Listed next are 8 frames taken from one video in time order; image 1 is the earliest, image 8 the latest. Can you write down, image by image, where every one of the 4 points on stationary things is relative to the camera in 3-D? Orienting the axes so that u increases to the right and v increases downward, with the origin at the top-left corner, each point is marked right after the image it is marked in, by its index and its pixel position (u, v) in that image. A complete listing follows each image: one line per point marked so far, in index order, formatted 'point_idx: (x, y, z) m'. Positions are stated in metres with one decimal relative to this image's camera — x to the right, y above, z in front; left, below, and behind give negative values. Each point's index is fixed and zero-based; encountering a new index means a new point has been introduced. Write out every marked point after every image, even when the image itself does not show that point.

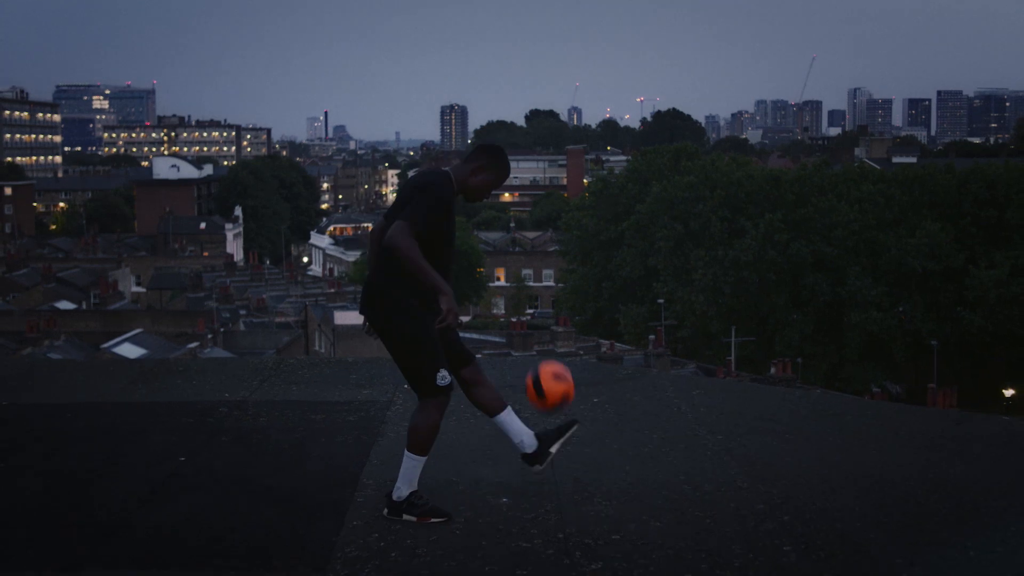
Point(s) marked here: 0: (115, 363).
0: (-1.8, -0.3, +7.8) m
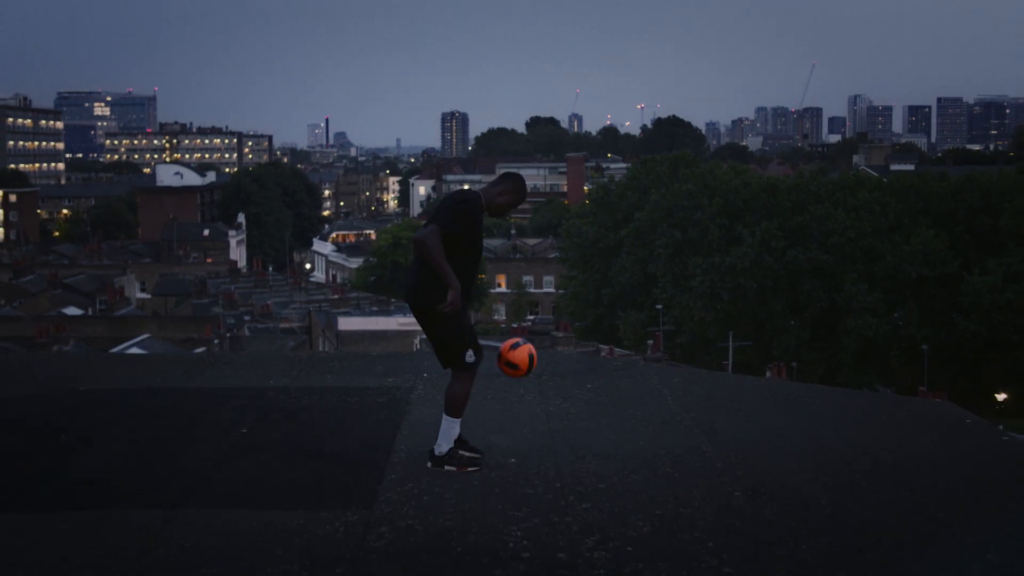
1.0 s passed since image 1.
0: (-1.8, -0.4, +8.8) m
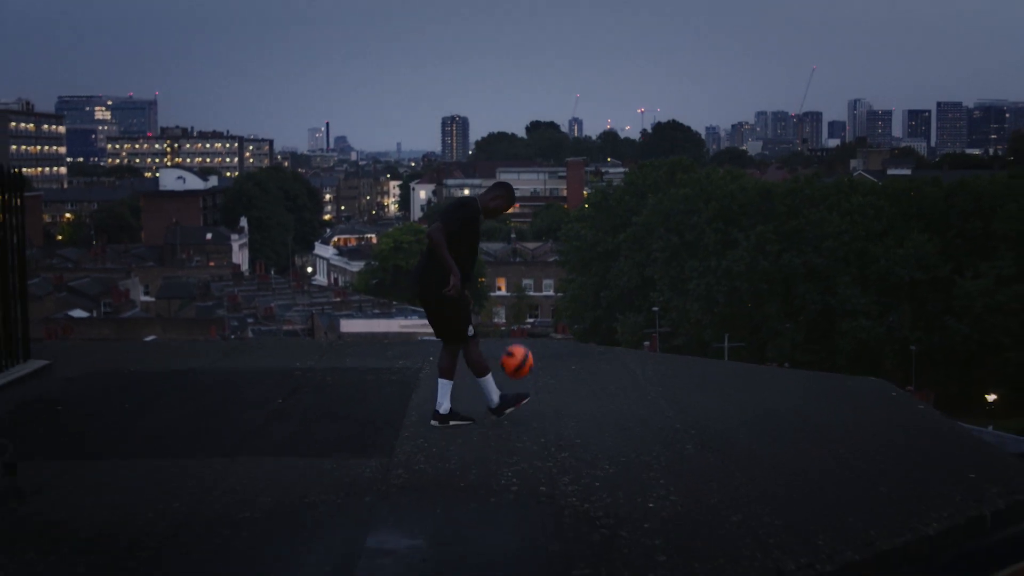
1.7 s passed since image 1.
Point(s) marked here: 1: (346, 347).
0: (-1.8, -0.3, +9.8) m
1: (-0.9, -0.3, +9.4) m
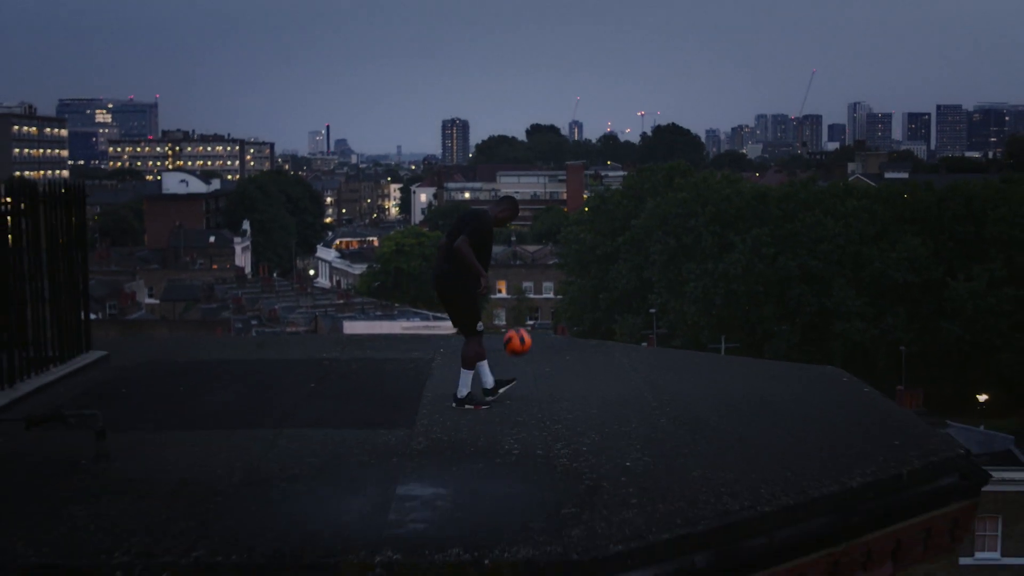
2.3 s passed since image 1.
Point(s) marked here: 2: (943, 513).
0: (-1.8, -0.3, +10.9) m
1: (-0.9, -0.3, +10.5) m
2: (+1.6, -0.8, +6.1) m
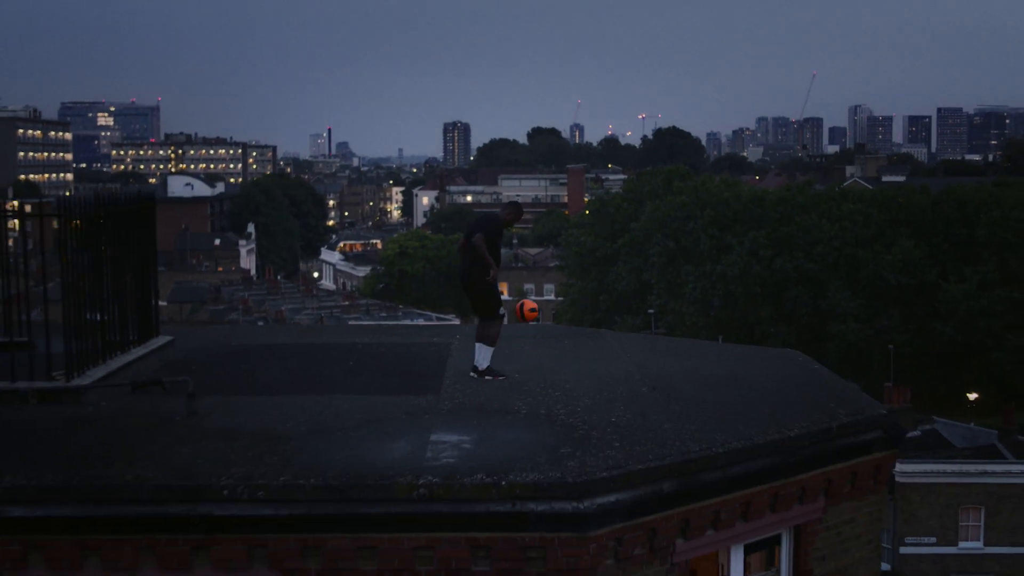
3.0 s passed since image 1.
0: (-1.7, -0.3, +12.4) m
1: (-0.9, -0.3, +11.9) m
2: (+1.6, -0.8, +7.5) m
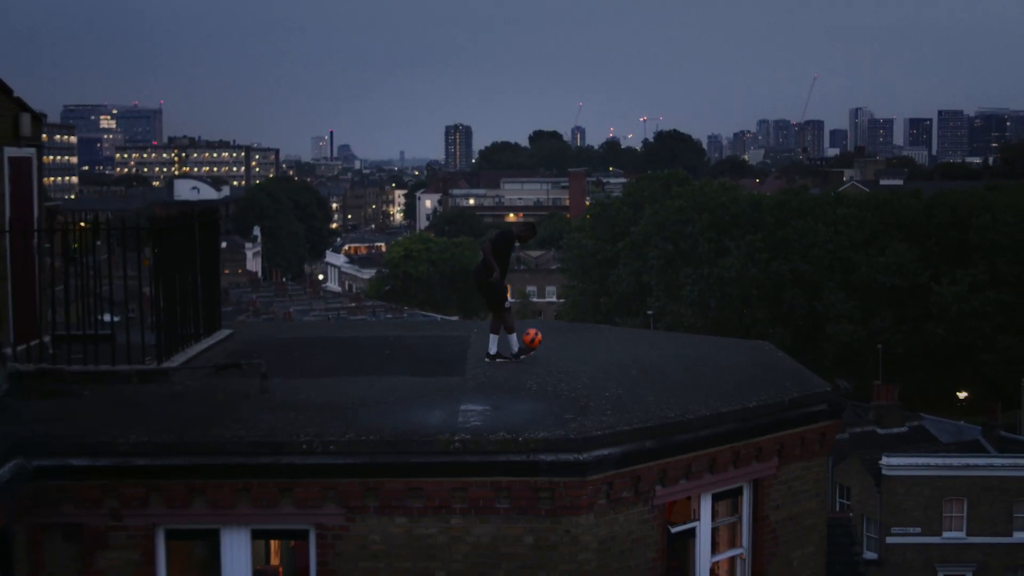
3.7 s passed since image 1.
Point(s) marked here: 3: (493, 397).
0: (-1.7, -0.3, +14.1) m
1: (-0.8, -0.3, +13.7) m
2: (+1.7, -0.8, +9.3) m
3: (-0.1, -0.6, +9.0) m
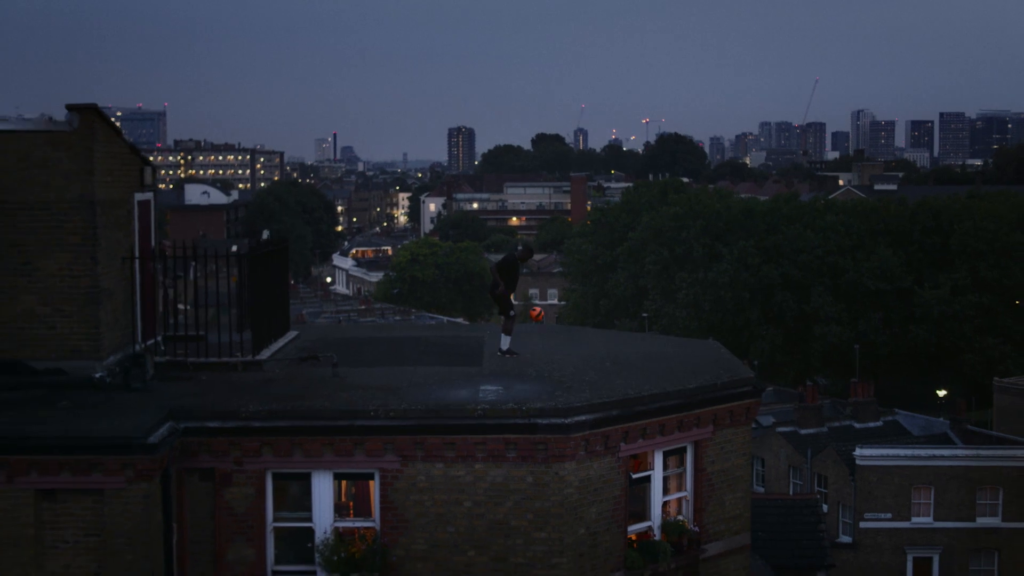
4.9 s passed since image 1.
0: (-1.6, -0.4, +17.4) m
1: (-0.8, -0.4, +16.9) m
2: (+1.7, -0.9, +12.5) m
3: (0.0, -0.7, +12.3) m
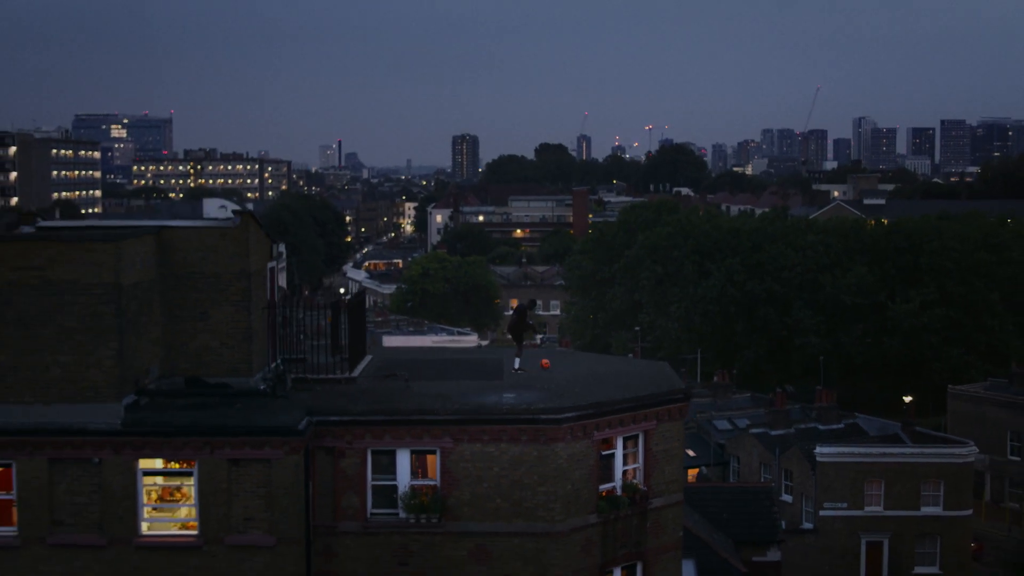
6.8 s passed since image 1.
0: (-1.5, -0.9, +23.7) m
1: (-0.6, -0.9, +23.3) m
2: (+1.8, -1.3, +18.9) m
3: (+0.1, -1.1, +18.6) m
